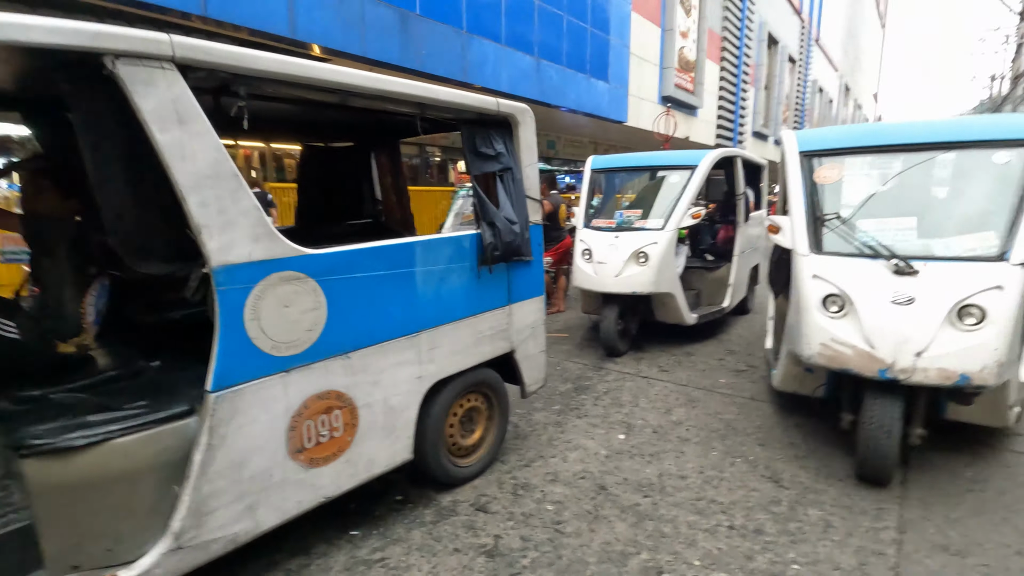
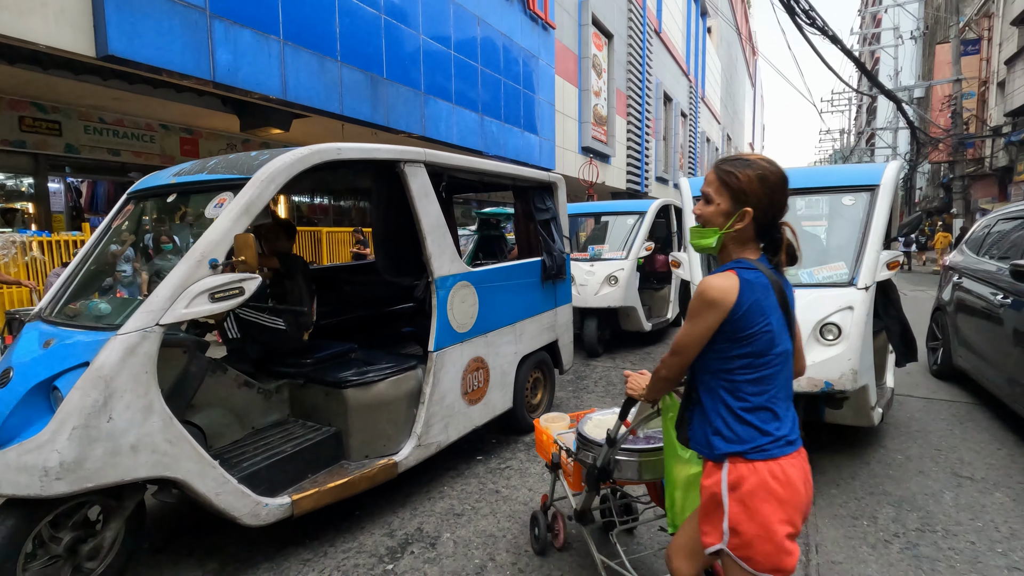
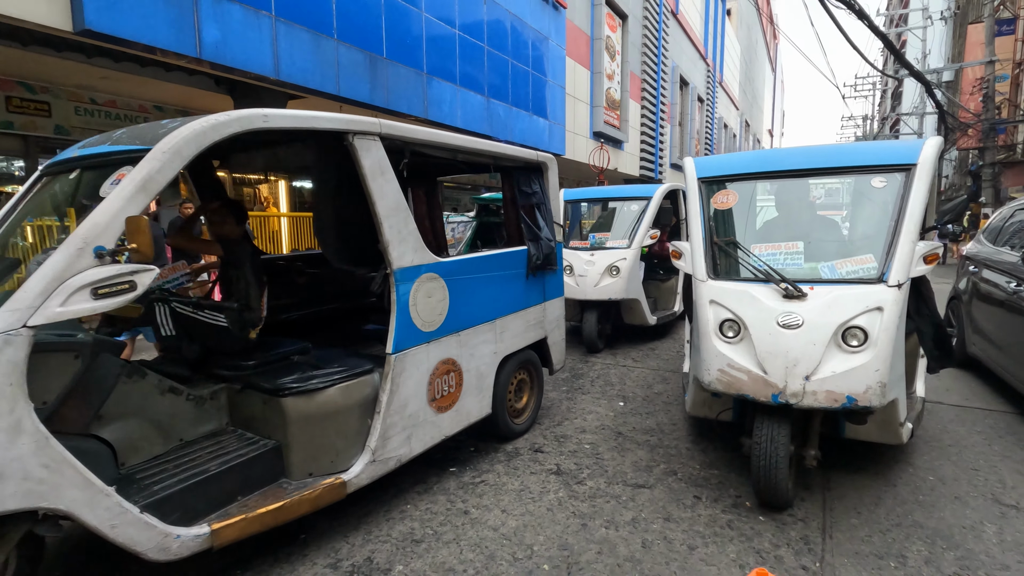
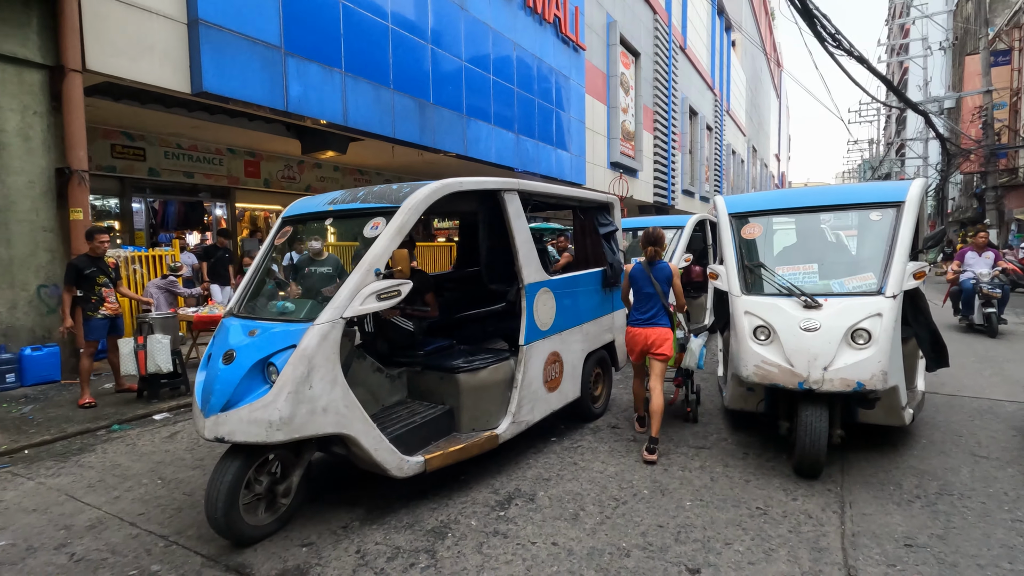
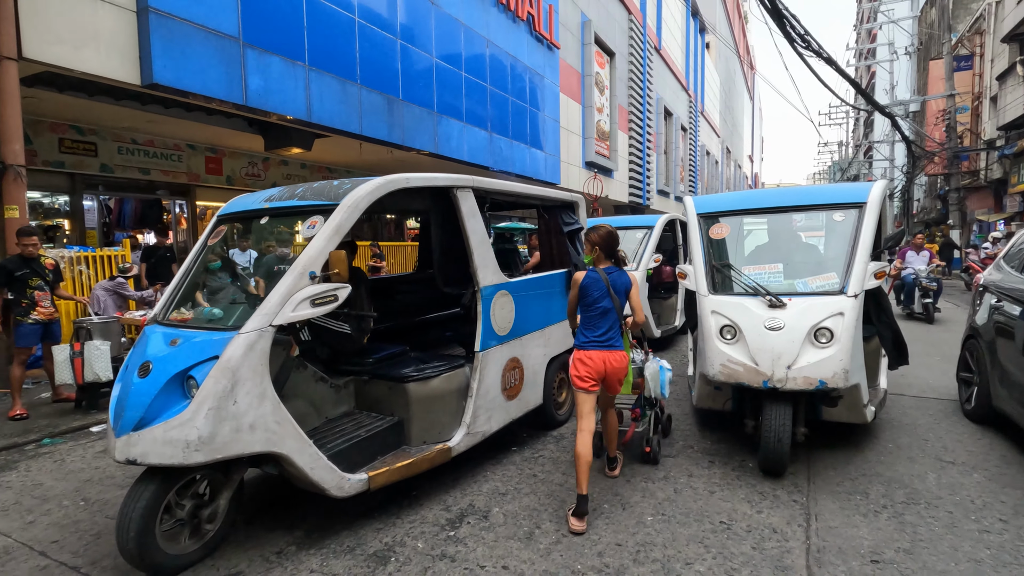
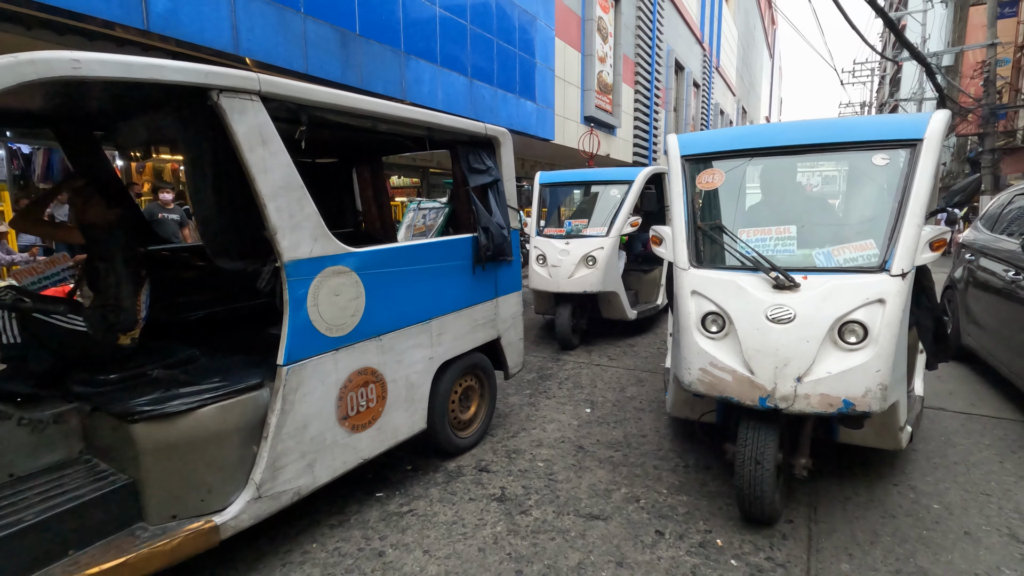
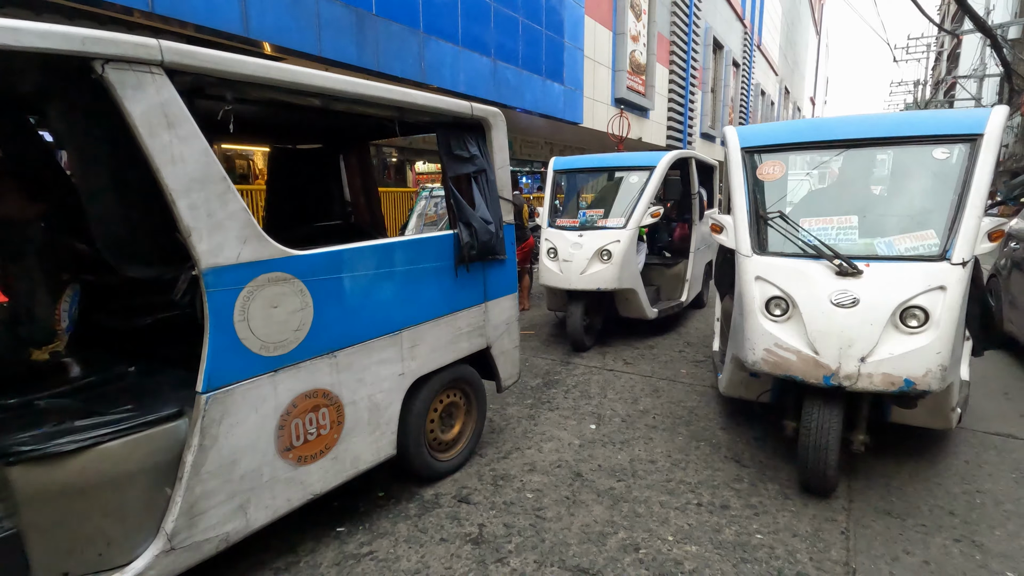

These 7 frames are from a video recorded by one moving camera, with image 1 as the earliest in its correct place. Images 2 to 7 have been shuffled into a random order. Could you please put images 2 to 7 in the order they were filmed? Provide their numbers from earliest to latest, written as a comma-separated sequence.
7, 6, 3, 2, 5, 4
